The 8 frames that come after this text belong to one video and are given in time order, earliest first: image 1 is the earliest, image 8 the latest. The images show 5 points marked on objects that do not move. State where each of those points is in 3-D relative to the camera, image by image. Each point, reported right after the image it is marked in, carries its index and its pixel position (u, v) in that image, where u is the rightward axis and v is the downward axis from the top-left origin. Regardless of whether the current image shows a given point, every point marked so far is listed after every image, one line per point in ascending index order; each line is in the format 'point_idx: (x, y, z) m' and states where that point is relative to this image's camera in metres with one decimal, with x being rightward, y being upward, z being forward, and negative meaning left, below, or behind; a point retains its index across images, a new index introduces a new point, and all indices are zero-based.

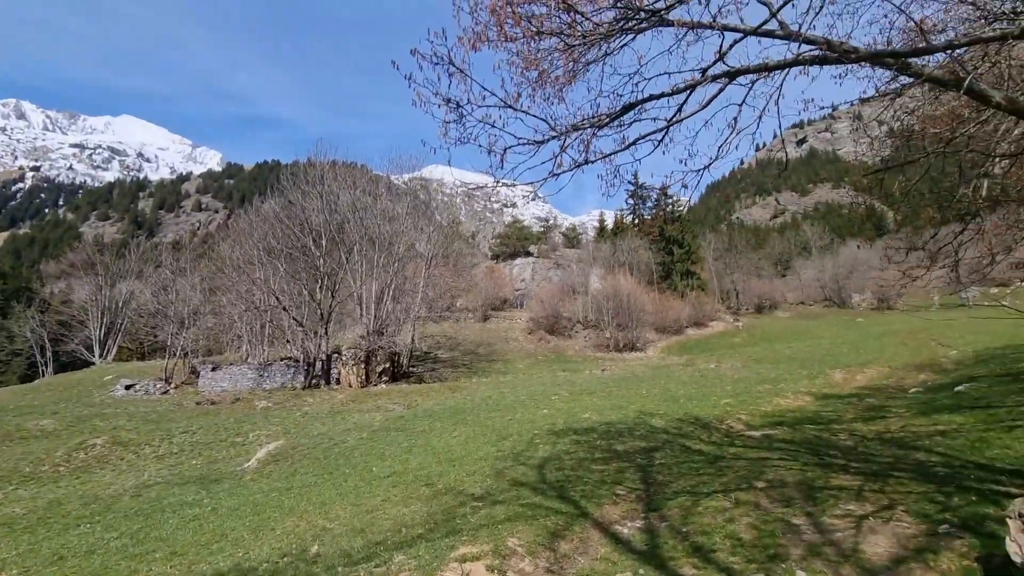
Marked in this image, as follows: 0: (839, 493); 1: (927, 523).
0: (+3.9, -2.5, +5.9) m
1: (+4.0, -2.2, +4.7) m
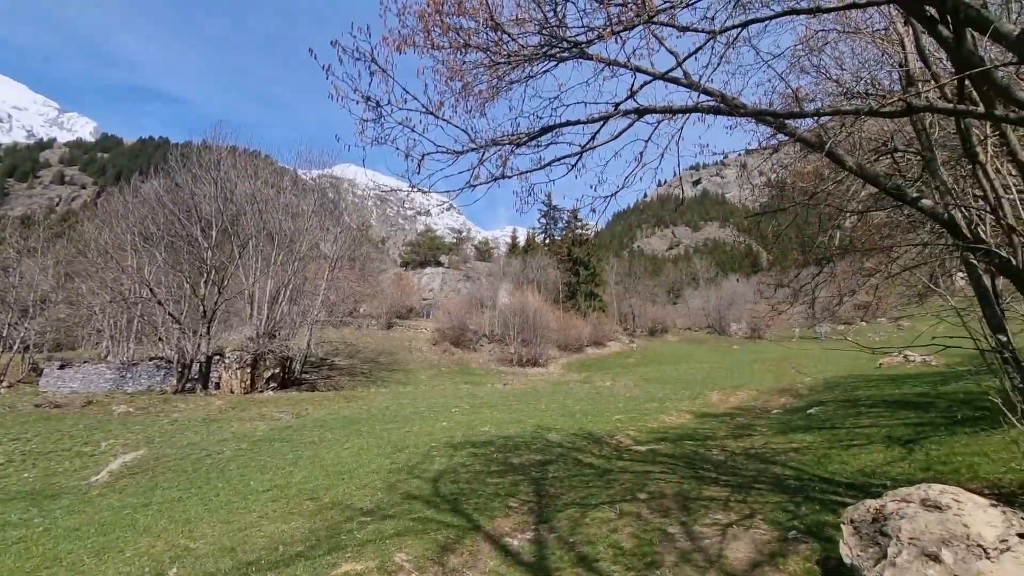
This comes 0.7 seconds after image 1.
0: (+2.6, -2.8, +6.4) m
1: (+2.9, -2.6, +5.2) m
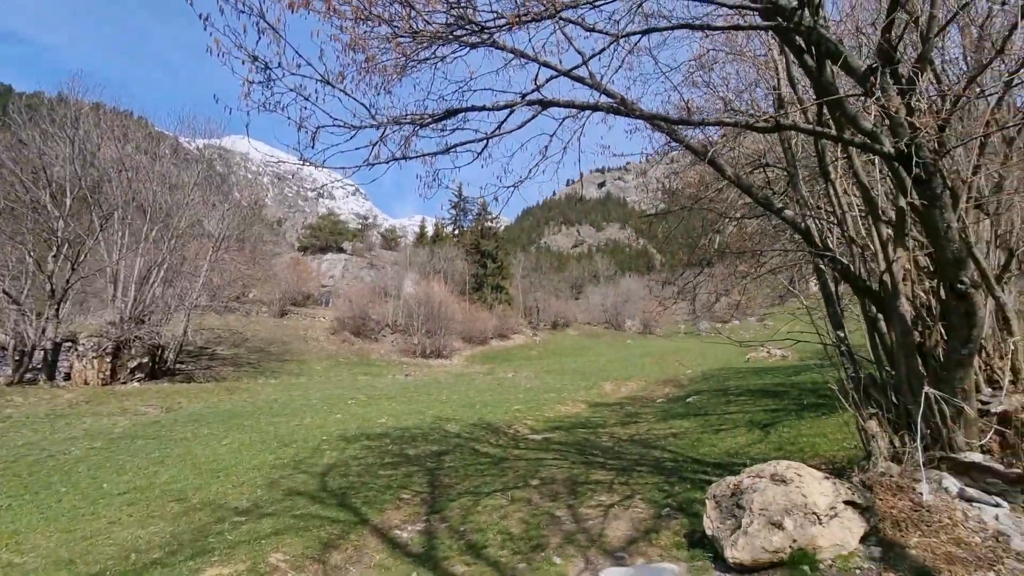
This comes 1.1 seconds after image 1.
0: (+1.1, -2.7, +6.7) m
1: (+1.7, -2.5, +5.6) m
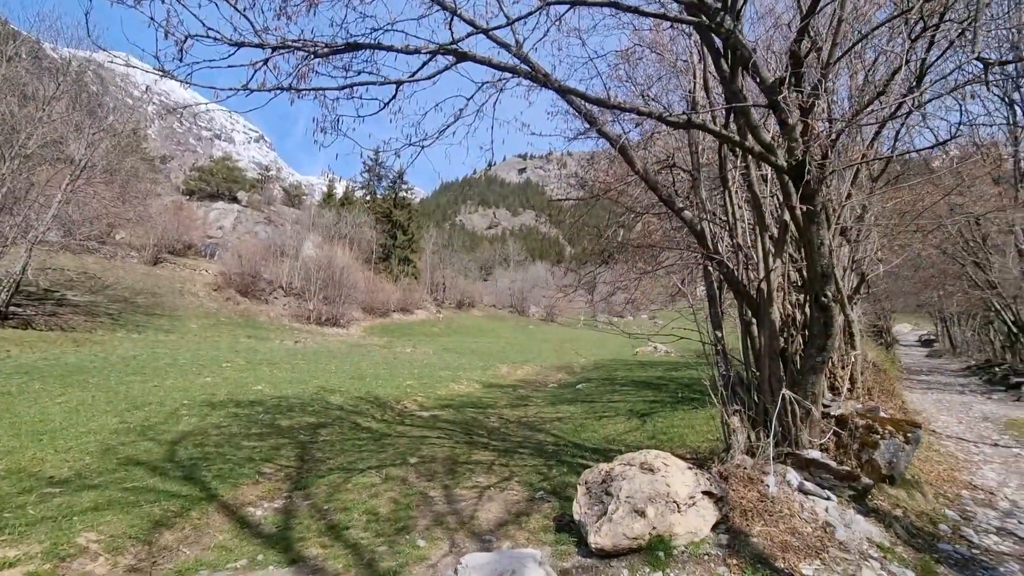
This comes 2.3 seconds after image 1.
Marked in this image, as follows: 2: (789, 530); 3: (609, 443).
0: (-0.5, -2.4, +6.6) m
1: (+0.2, -2.3, +5.6) m
2: (+2.2, -1.9, +3.9) m
3: (+1.7, -2.7, +8.4) m
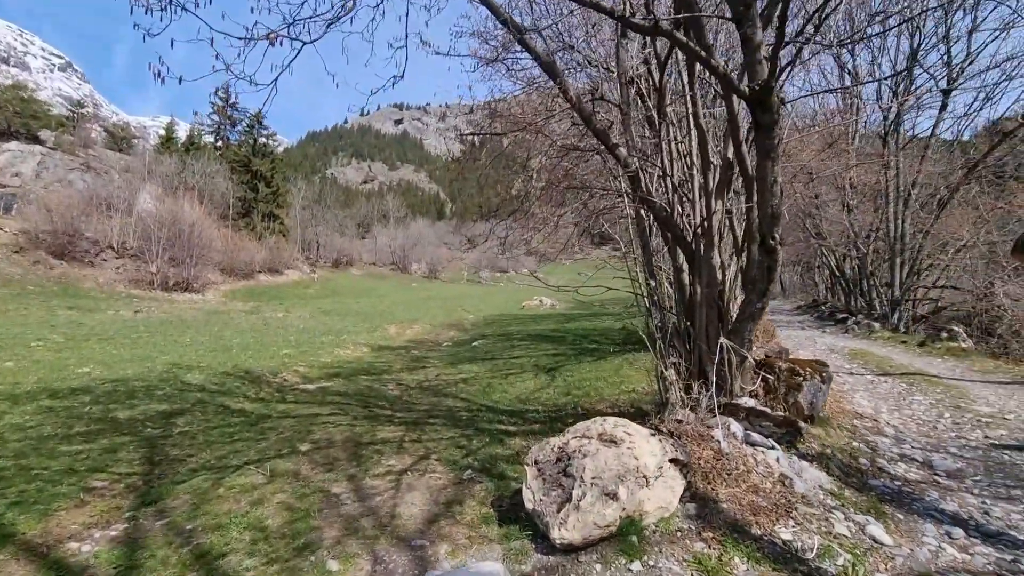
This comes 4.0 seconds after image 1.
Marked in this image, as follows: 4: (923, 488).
0: (-1.5, -1.9, +5.6) m
1: (-0.6, -1.8, +4.9) m
2: (+1.8, -1.5, +3.6) m
3: (+0.2, -1.9, +7.9) m
4: (+3.5, -1.7, +4.2) m
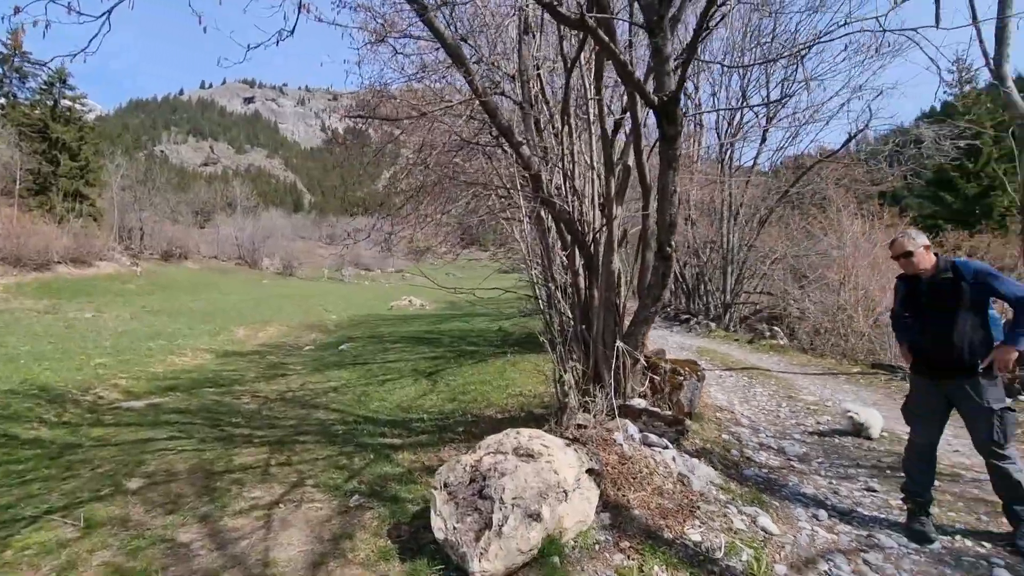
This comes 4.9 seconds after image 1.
0: (-2.6, -1.8, +4.7) m
1: (-1.5, -1.8, +4.3) m
2: (+1.1, -1.5, +3.7) m
3: (-1.6, -1.9, +7.3) m
4: (+2.6, -1.8, +4.7) m
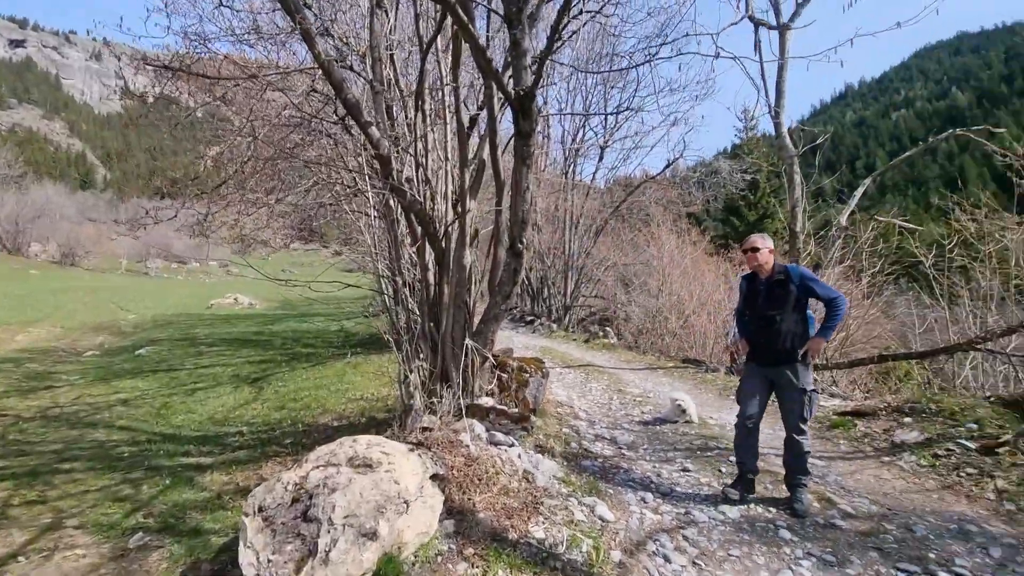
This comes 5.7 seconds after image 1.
0: (-3.9, -1.7, +3.5) m
1: (-2.7, -1.7, +3.3) m
2: (-0.1, -1.5, +3.6) m
3: (-3.7, -1.8, +6.3) m
4: (+1.1, -1.8, +5.0) m
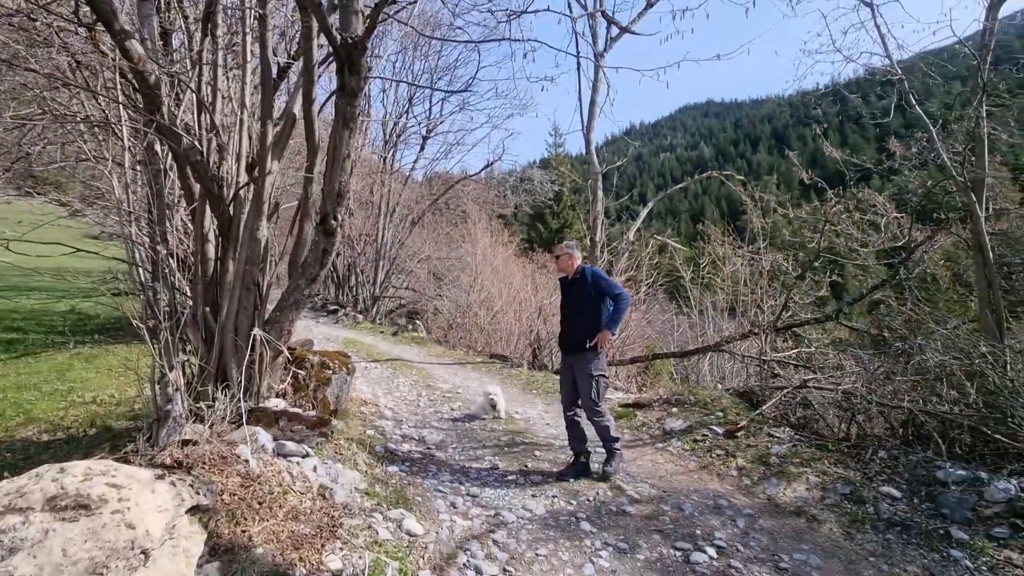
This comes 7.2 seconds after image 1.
0: (-4.9, -1.3, +1.4) m
1: (-3.7, -1.4, +1.7) m
2: (-1.3, -1.4, +3.0) m
3: (-5.8, -1.3, +4.1) m
4: (-0.8, -1.7, +4.7) m
